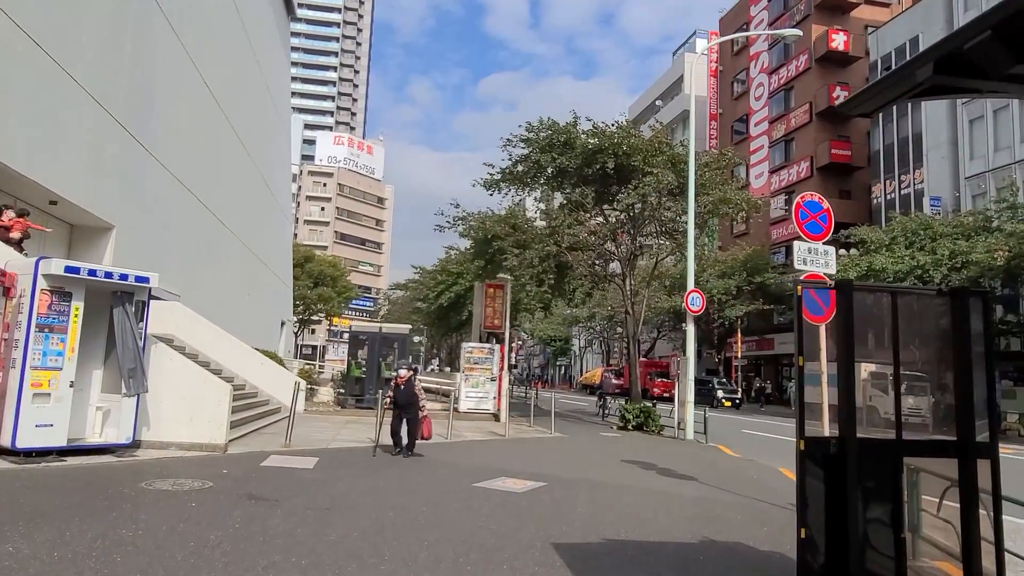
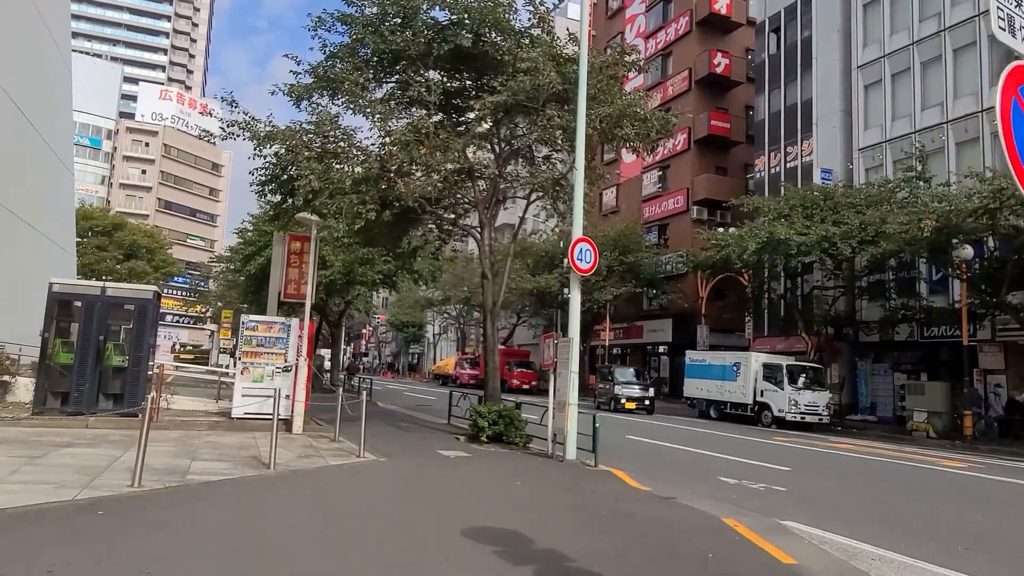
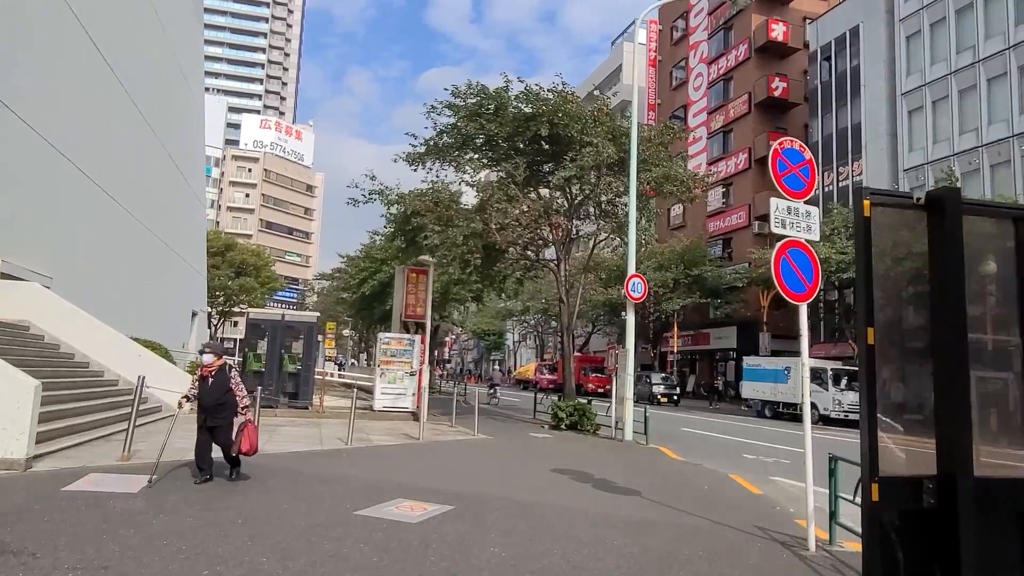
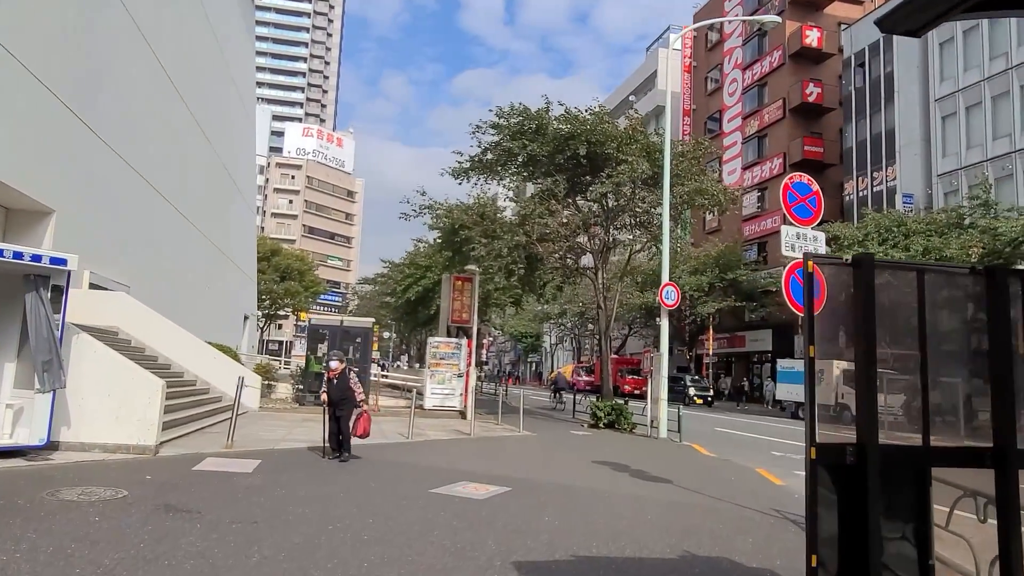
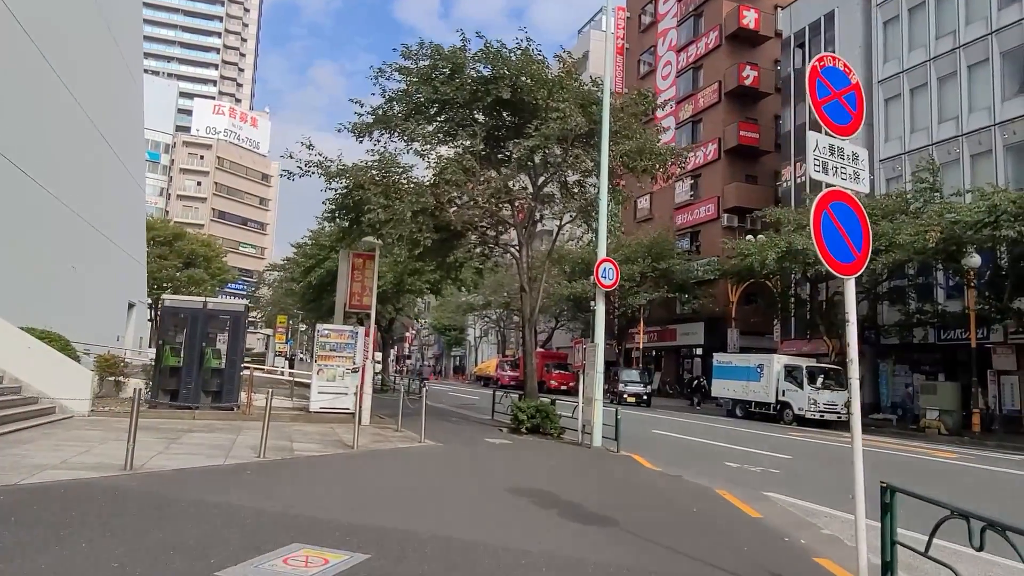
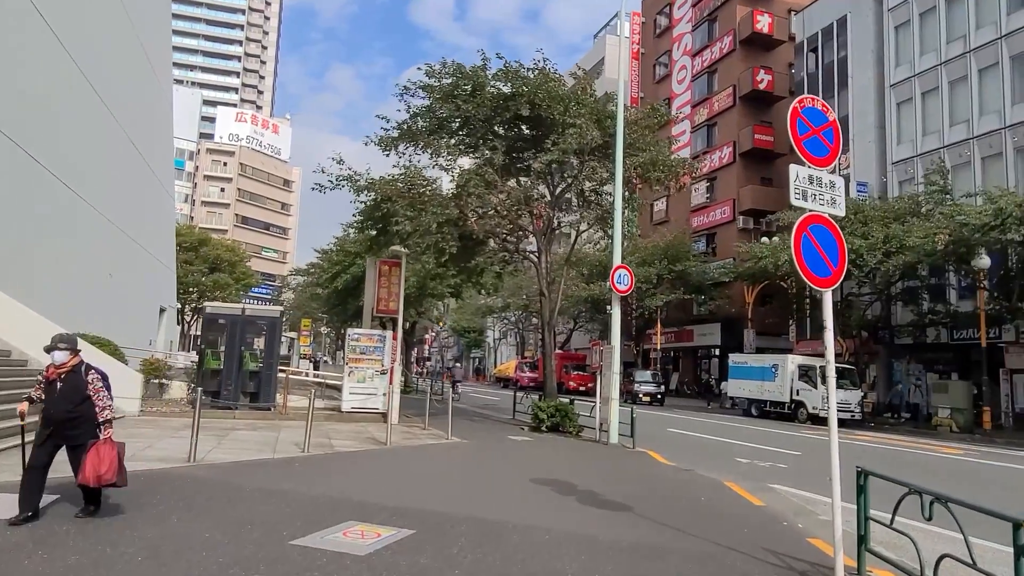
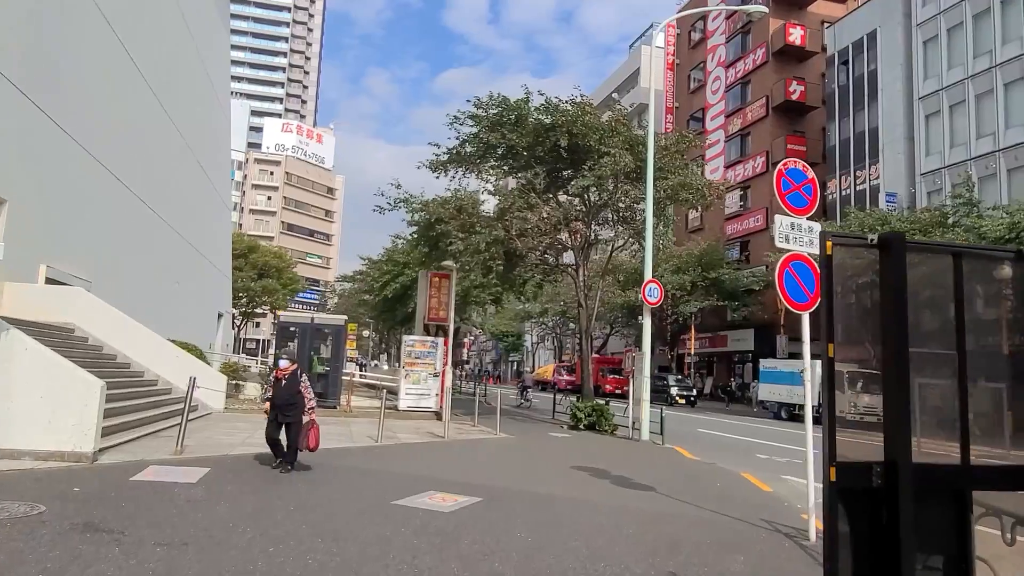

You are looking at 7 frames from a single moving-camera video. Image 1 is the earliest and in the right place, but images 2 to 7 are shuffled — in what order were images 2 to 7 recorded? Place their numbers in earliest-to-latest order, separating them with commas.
4, 7, 3, 6, 5, 2
